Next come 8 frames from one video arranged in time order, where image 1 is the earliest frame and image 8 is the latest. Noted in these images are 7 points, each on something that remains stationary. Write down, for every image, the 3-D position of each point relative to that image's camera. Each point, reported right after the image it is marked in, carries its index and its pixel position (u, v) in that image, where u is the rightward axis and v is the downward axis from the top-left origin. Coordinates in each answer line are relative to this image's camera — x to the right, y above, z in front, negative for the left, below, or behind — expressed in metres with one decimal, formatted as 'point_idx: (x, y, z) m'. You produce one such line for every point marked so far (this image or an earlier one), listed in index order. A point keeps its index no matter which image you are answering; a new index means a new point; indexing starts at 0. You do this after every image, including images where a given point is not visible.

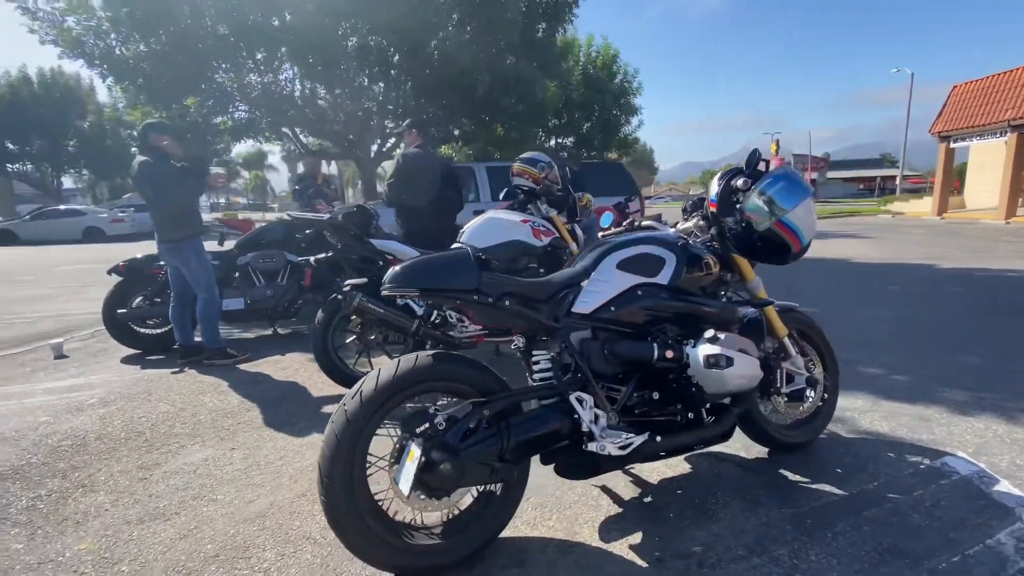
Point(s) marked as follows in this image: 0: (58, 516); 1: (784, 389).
0: (-3.2, -1.6, +3.3) m
1: (+2.1, -0.8, +3.6) m
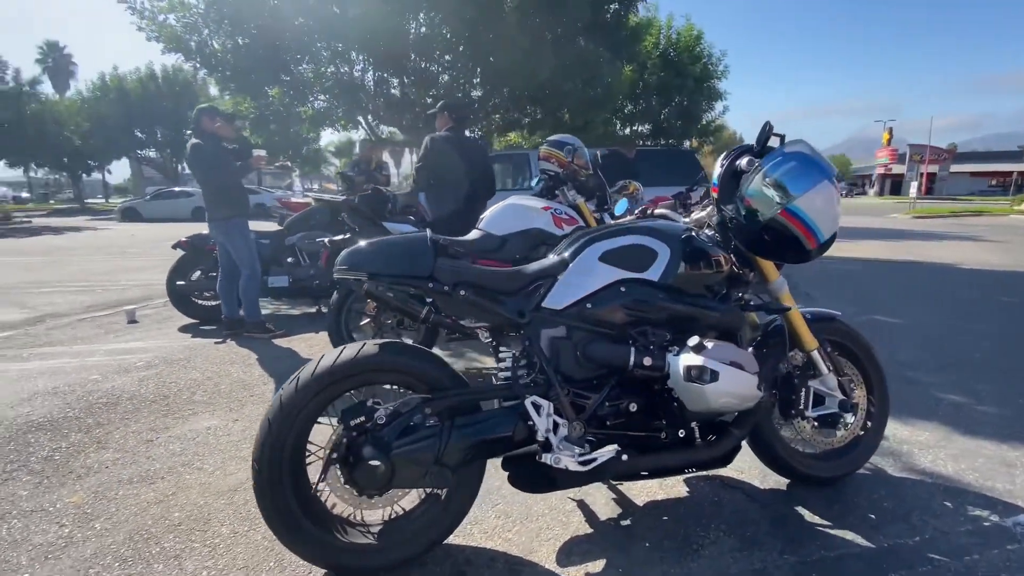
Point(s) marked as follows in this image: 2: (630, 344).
0: (-3.4, -1.4, +3.5) m
1: (+2.0, -0.8, +3.1) m
2: (+0.6, -0.3, +2.7) m
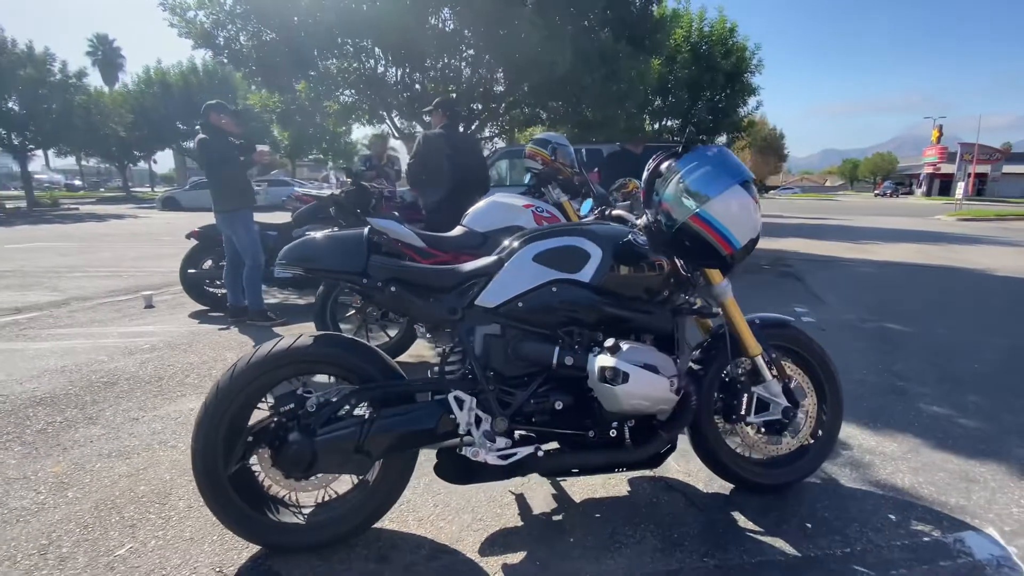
0: (-3.7, -1.3, +3.8) m
1: (+1.6, -0.9, +3.0) m
2: (+0.2, -0.3, +2.7) m
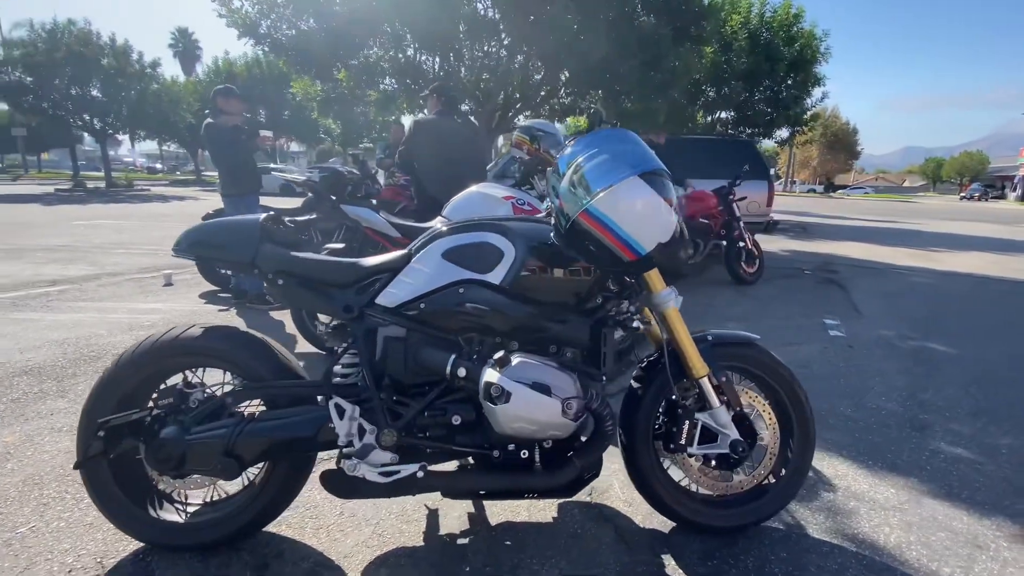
0: (-4.2, -1.1, +4.0) m
1: (+1.0, -0.9, +2.6) m
2: (-0.3, -0.3, +2.4) m
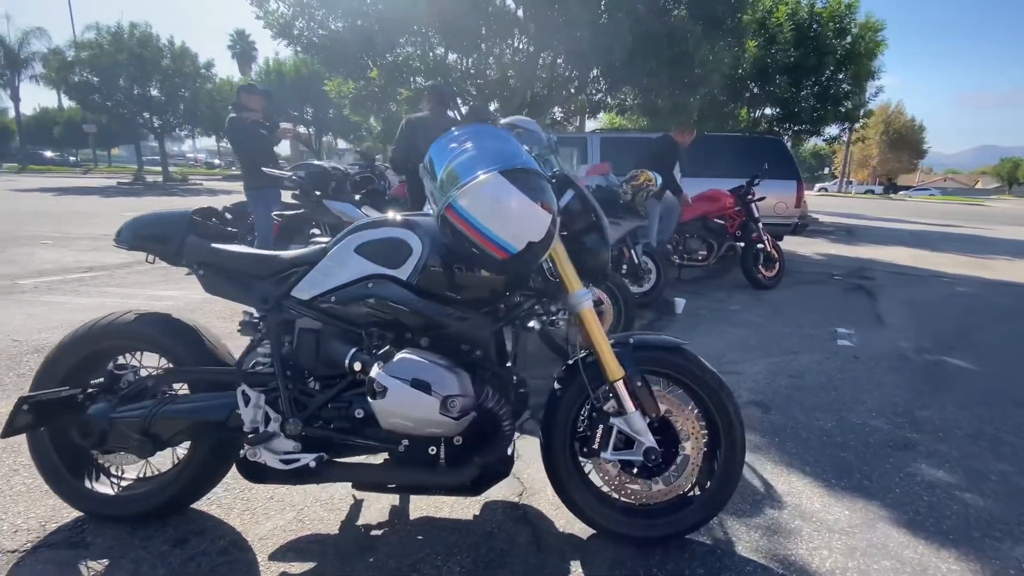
0: (-4.5, -0.9, +4.3) m
1: (+0.5, -0.9, +2.6) m
2: (-0.8, -0.3, +2.5) m
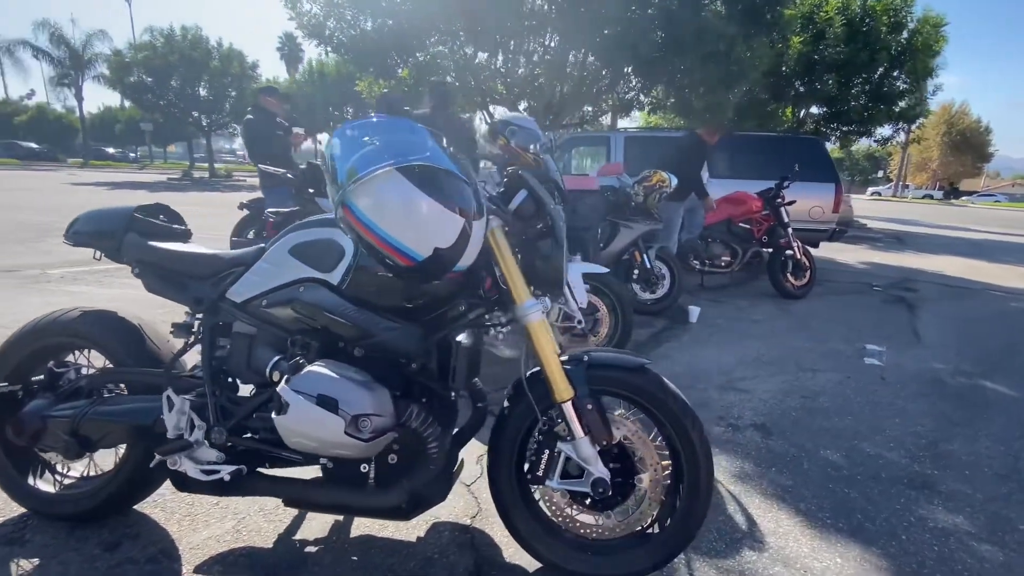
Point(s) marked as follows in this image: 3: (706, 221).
0: (-4.7, -0.8, +4.5) m
1: (+0.2, -1.0, +2.3) m
2: (-1.1, -0.3, +2.3) m
3: (+3.7, +1.3, +8.9) m
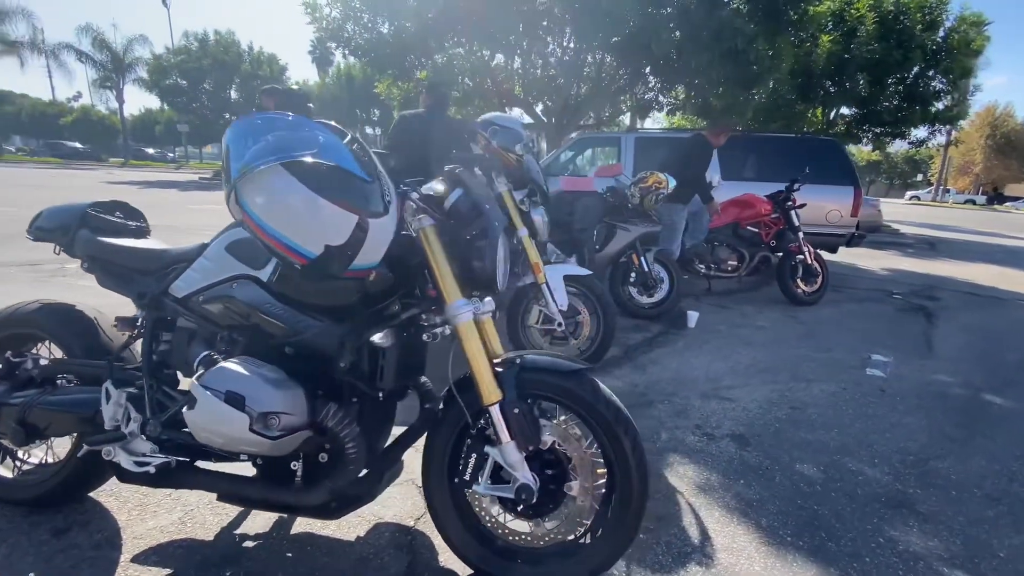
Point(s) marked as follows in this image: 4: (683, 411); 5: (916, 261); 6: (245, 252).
0: (-4.9, -0.8, +4.7) m
1: (-0.1, -1.0, +2.3) m
2: (-1.4, -0.3, +2.3) m
3: (+3.7, +1.2, +8.6) m
4: (+1.6, -1.2, +4.4) m
5: (+12.0, +0.8, +13.9) m
6: (-1.3, +0.2, +2.3) m
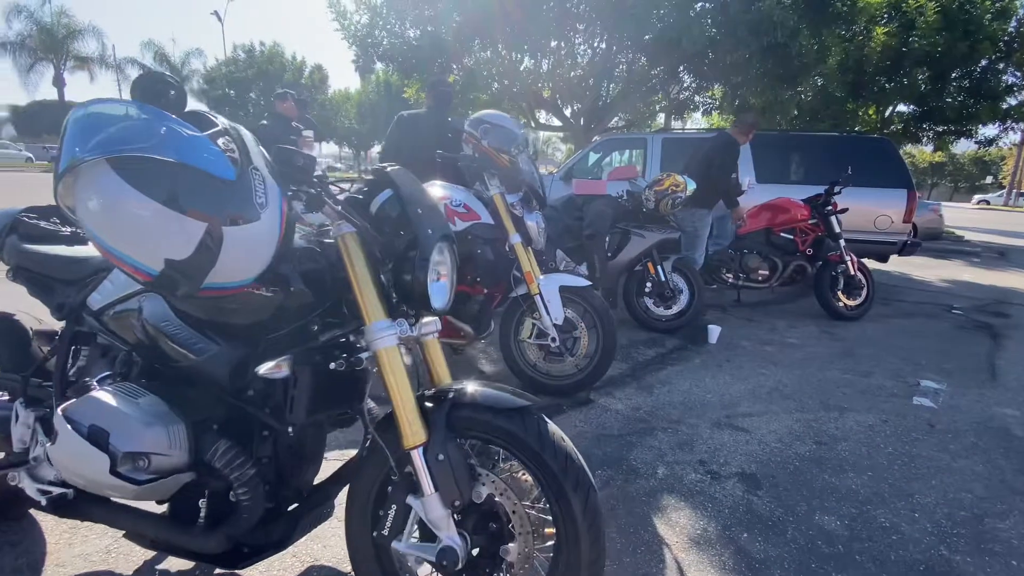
0: (-5.0, -0.8, +4.7) m
1: (-0.4, -1.1, +1.9) m
2: (-1.7, -0.4, +2.1) m
3: (+3.9, +1.0, +8.0) m
4: (+1.5, -1.3, +3.9) m
5: (+12.6, +0.4, +12.6) m
6: (-1.6, +0.1, +2.1) m
